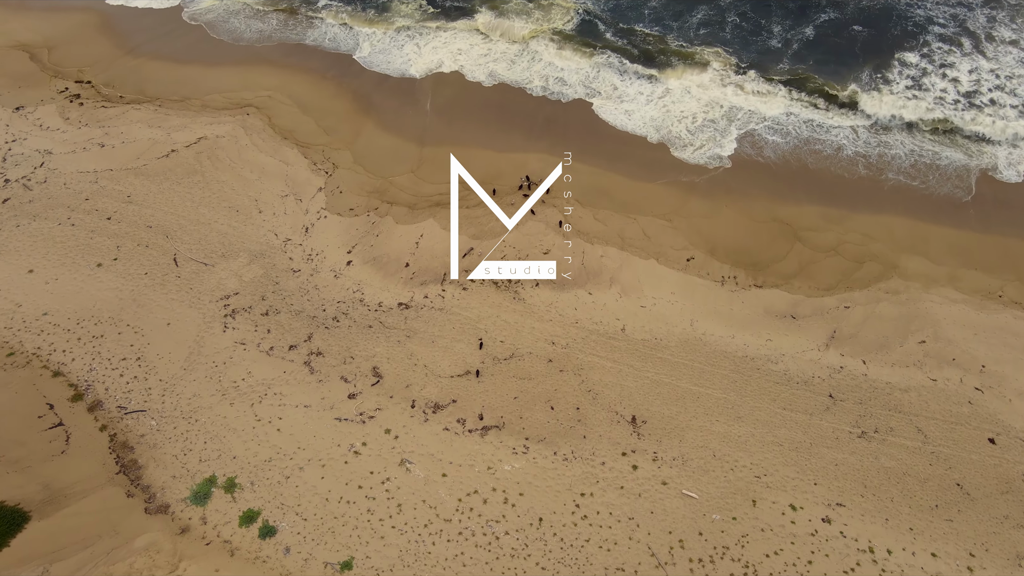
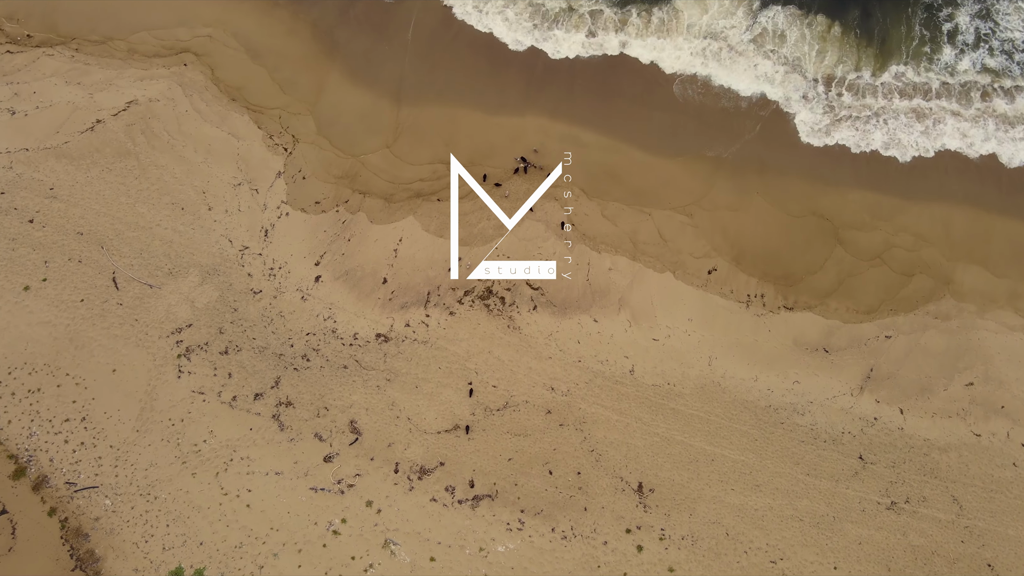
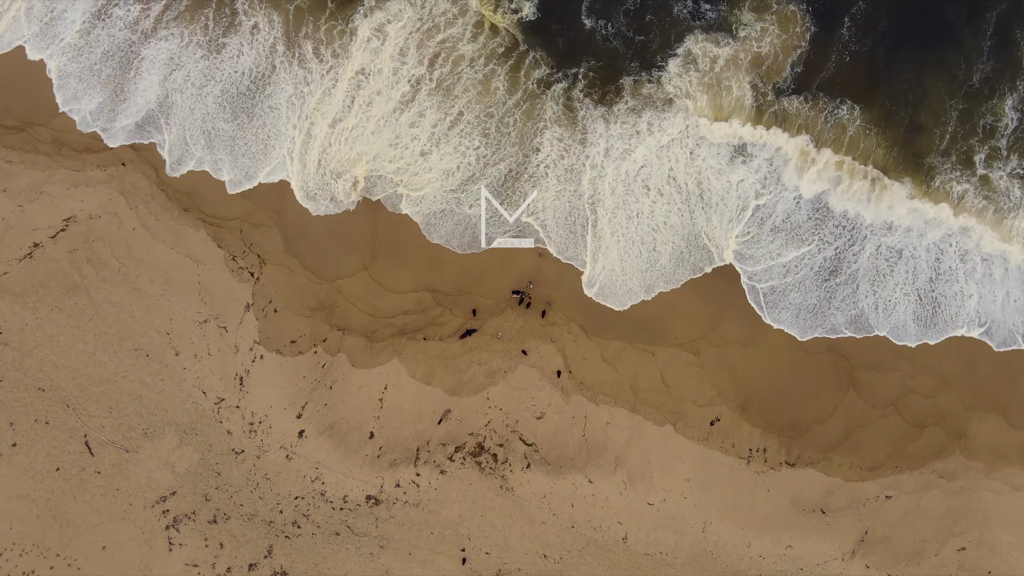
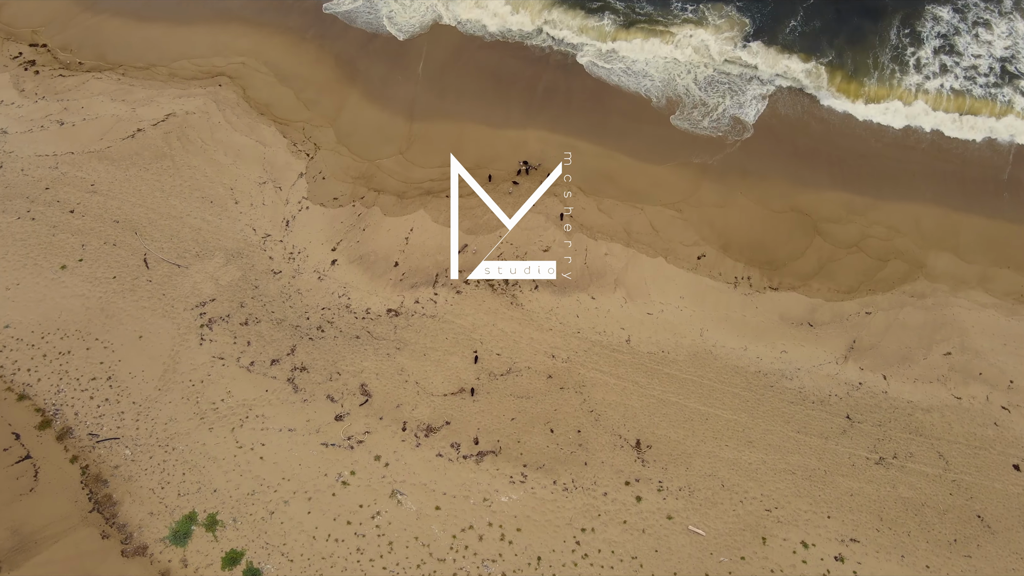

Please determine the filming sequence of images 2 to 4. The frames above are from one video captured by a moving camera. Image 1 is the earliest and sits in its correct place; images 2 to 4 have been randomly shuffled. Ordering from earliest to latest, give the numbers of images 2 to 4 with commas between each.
4, 2, 3
